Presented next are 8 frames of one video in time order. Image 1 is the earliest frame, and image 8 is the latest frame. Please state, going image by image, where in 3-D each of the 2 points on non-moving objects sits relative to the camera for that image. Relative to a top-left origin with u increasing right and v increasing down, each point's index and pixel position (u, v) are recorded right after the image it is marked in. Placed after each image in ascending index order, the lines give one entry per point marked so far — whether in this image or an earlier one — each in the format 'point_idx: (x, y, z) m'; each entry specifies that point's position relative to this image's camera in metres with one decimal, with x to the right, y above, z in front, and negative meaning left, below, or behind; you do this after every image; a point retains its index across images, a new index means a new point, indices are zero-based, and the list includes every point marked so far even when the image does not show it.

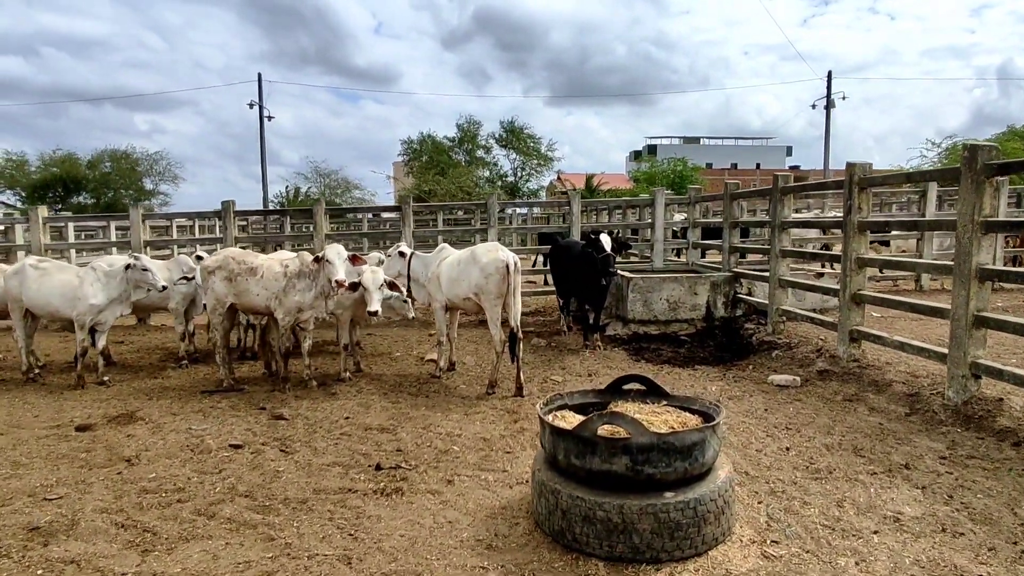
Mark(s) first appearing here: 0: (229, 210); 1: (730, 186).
0: (-4.8, +1.3, +10.8) m
1: (+3.3, +1.5, +9.6) m
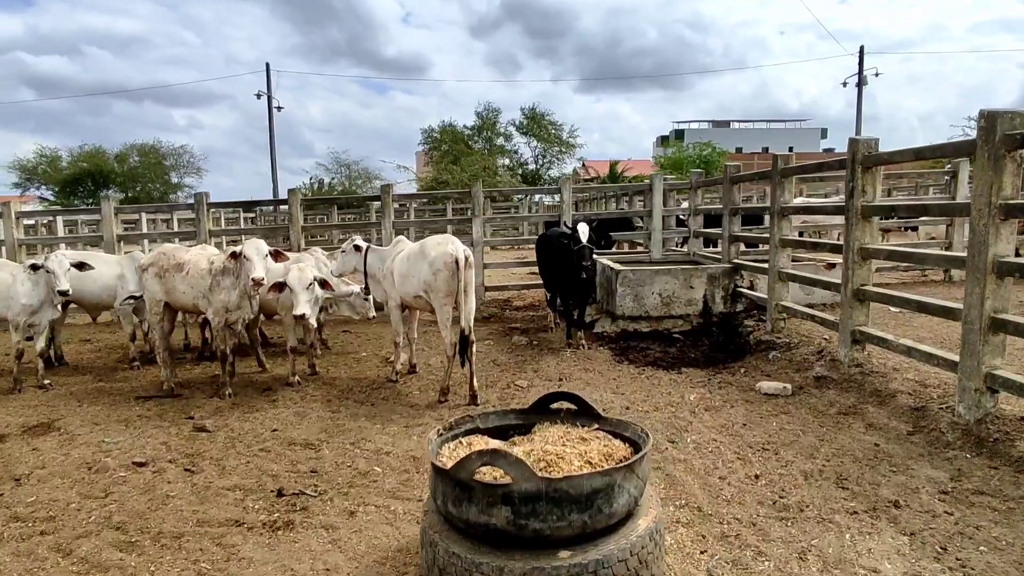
0: (-5.1, +1.4, +10.4) m
1: (+3.0, +1.6, +8.8) m
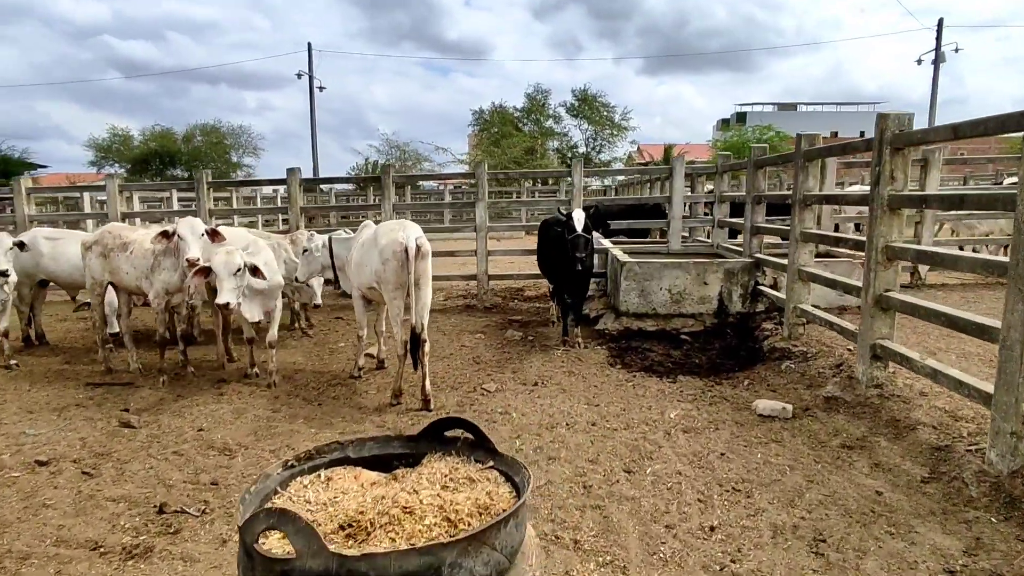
0: (-4.9, +1.7, +10.1) m
1: (+2.9, +1.7, +7.7) m
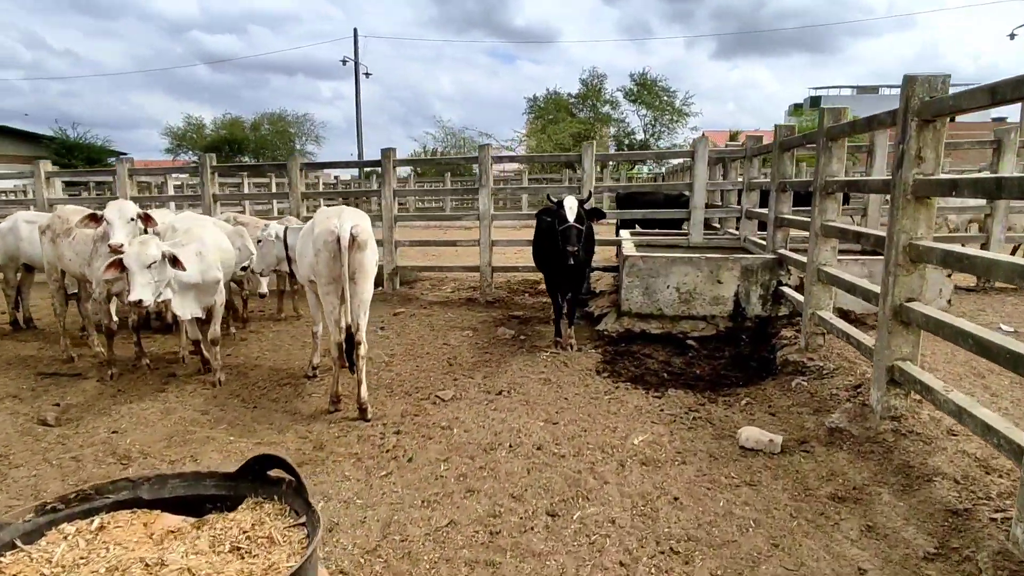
0: (-4.8, +1.9, +9.8) m
1: (+2.8, +1.7, +6.7) m
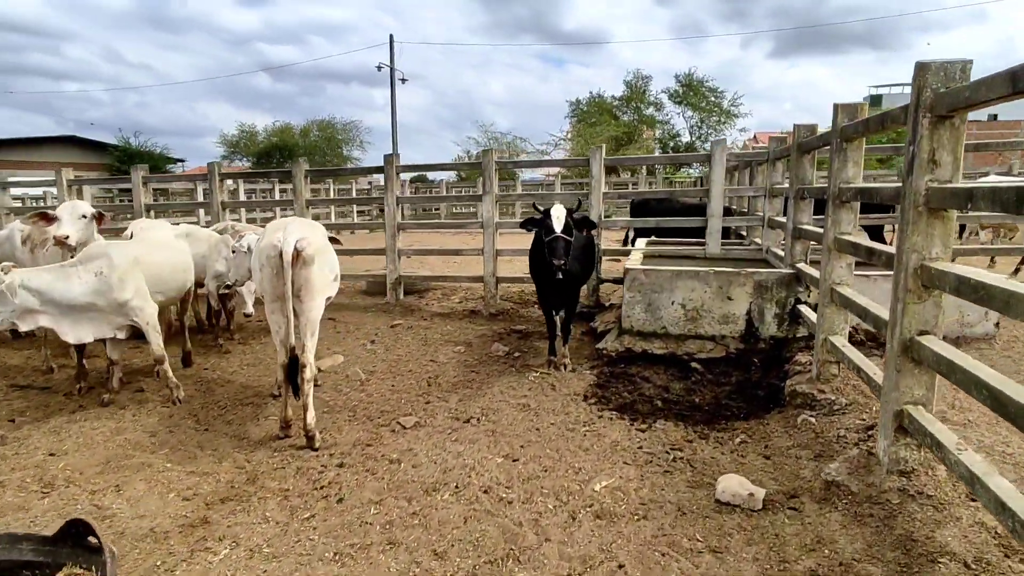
0: (-4.6, +1.8, +9.8) m
1: (+2.7, +1.5, +6.0) m
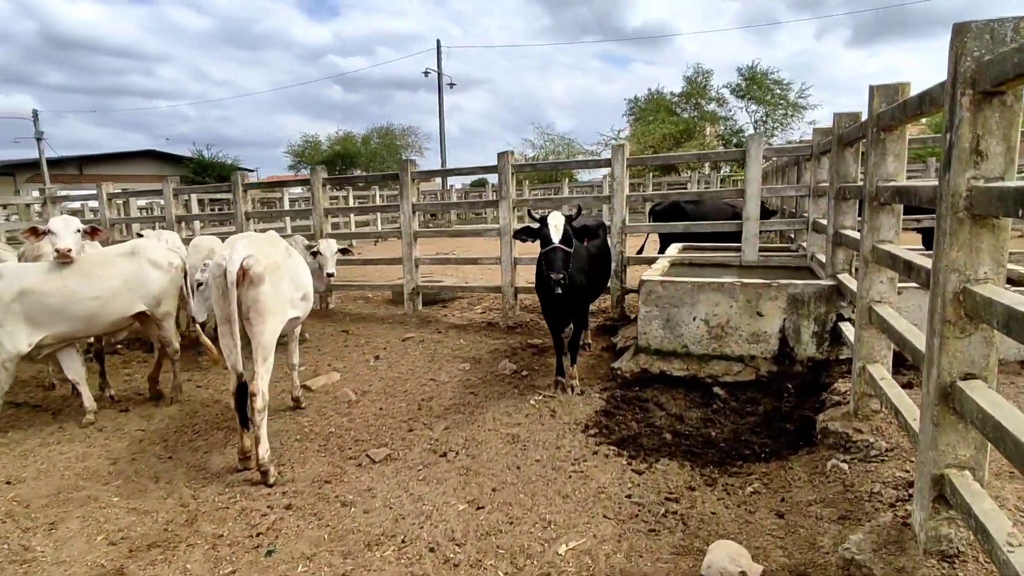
0: (-4.2, +1.7, +9.7) m
1: (+2.7, +1.4, +5.2) m
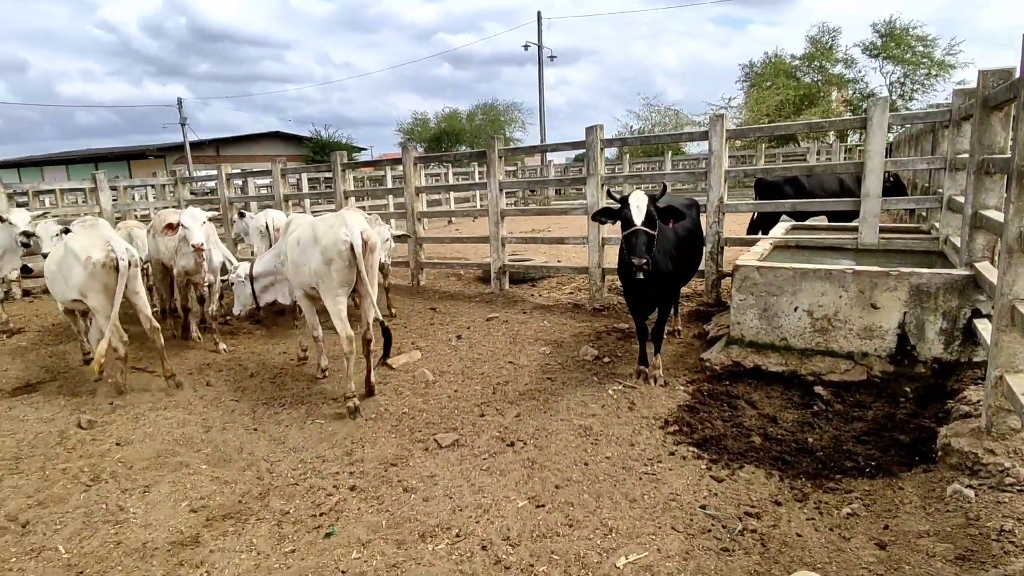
0: (-2.8, +2.1, +9.9) m
1: (+3.3, +1.4, +4.4) m
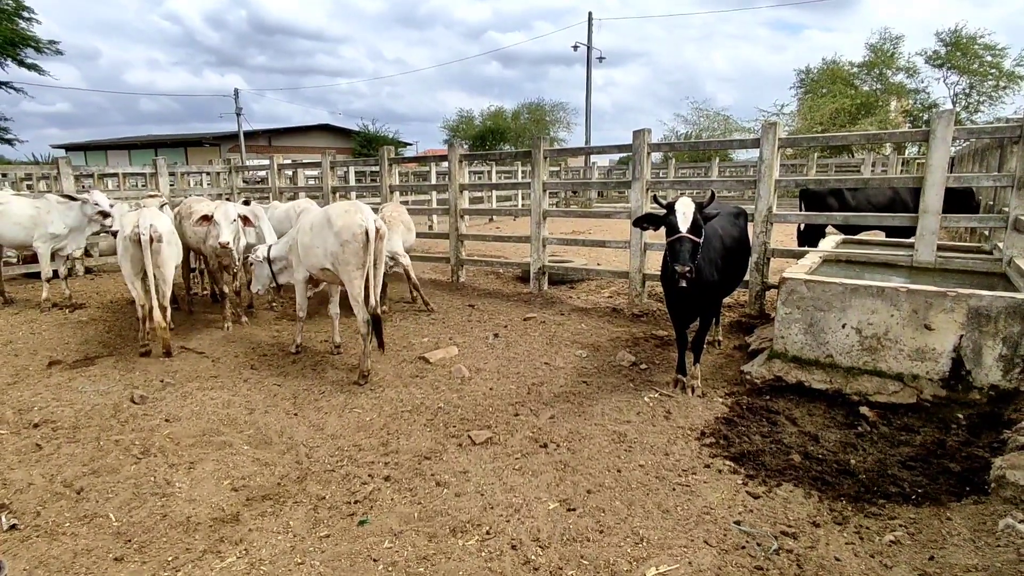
0: (-2.0, +2.2, +10.0) m
1: (+3.6, +1.2, +4.1) m
